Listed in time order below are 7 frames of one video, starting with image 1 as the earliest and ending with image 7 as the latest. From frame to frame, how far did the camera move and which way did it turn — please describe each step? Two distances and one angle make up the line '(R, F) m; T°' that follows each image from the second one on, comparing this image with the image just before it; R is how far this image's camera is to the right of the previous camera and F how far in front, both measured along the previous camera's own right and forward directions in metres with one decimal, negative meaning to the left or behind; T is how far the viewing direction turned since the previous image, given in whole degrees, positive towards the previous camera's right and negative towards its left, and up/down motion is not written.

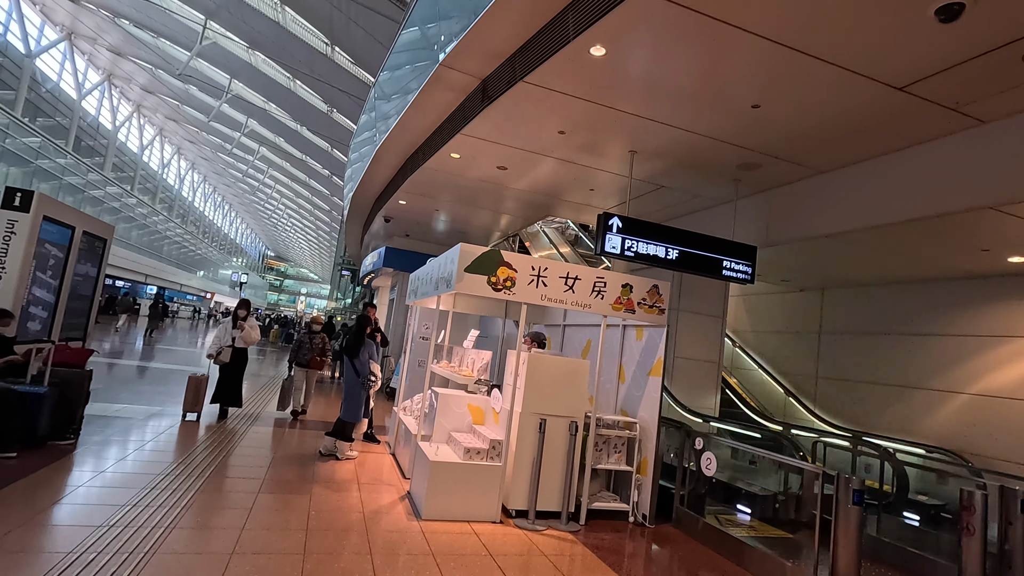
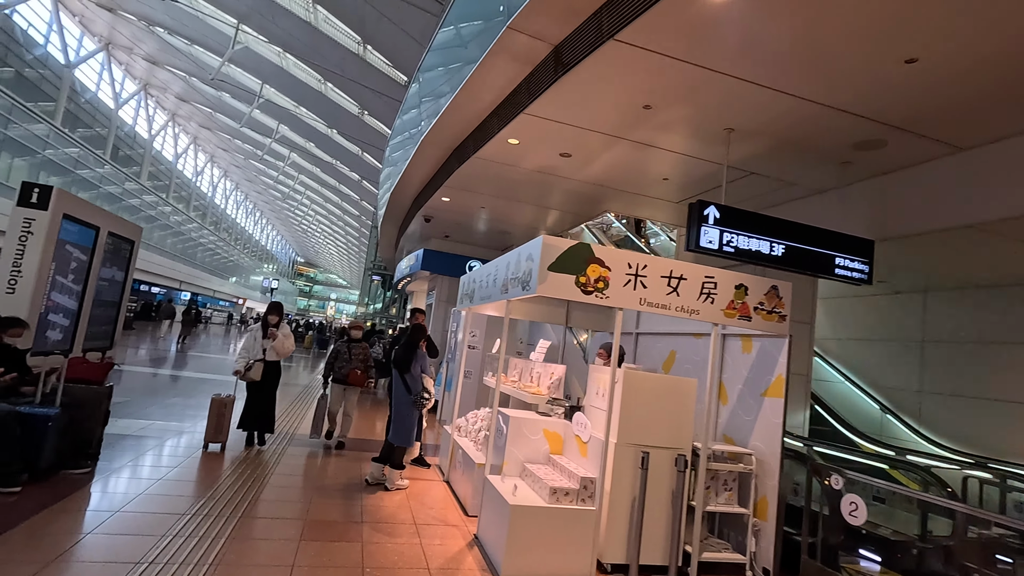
(-0.4, +0.8) m; -3°
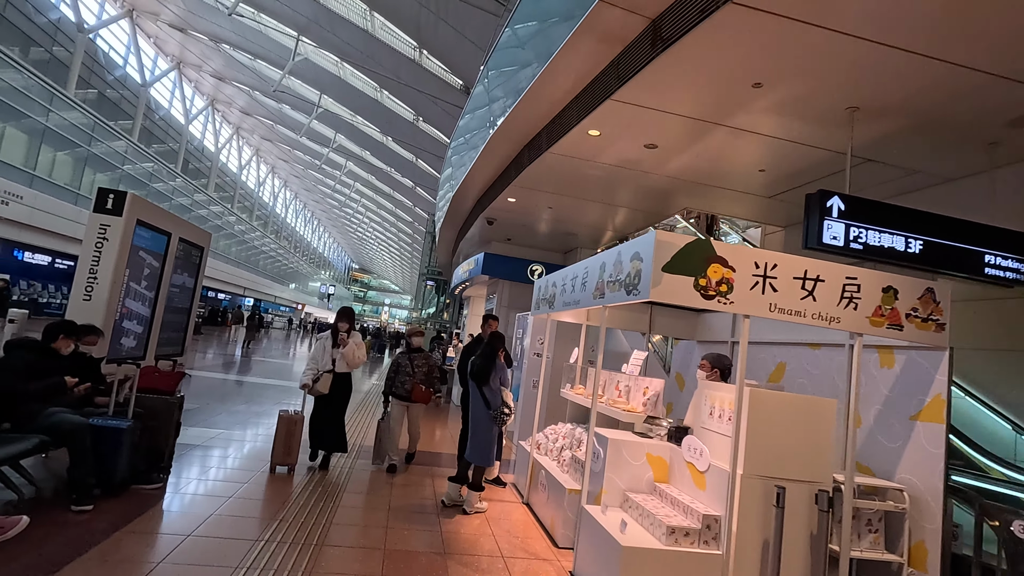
(-0.3, +0.4) m; -5°
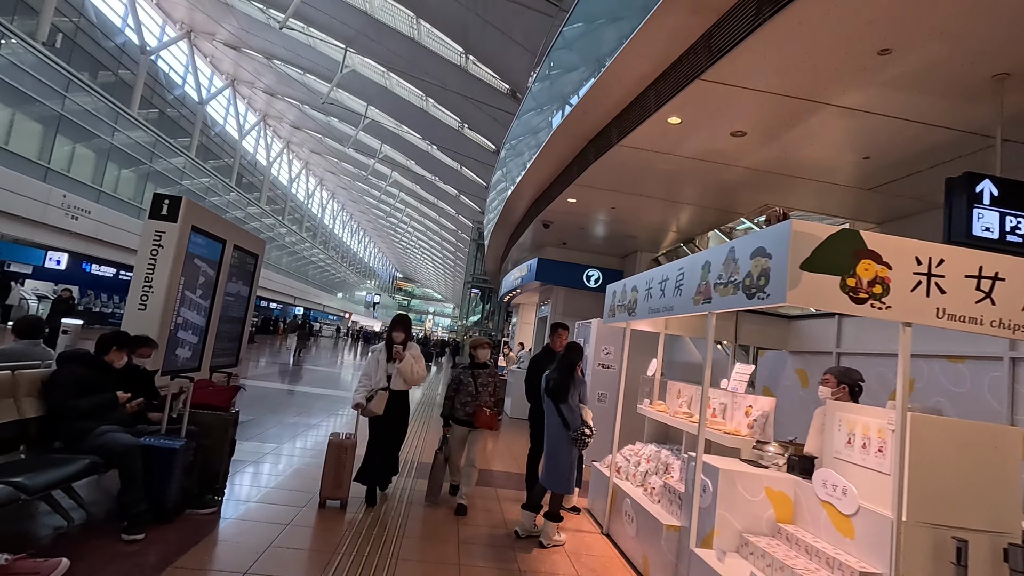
(-0.3, +0.4) m; -4°
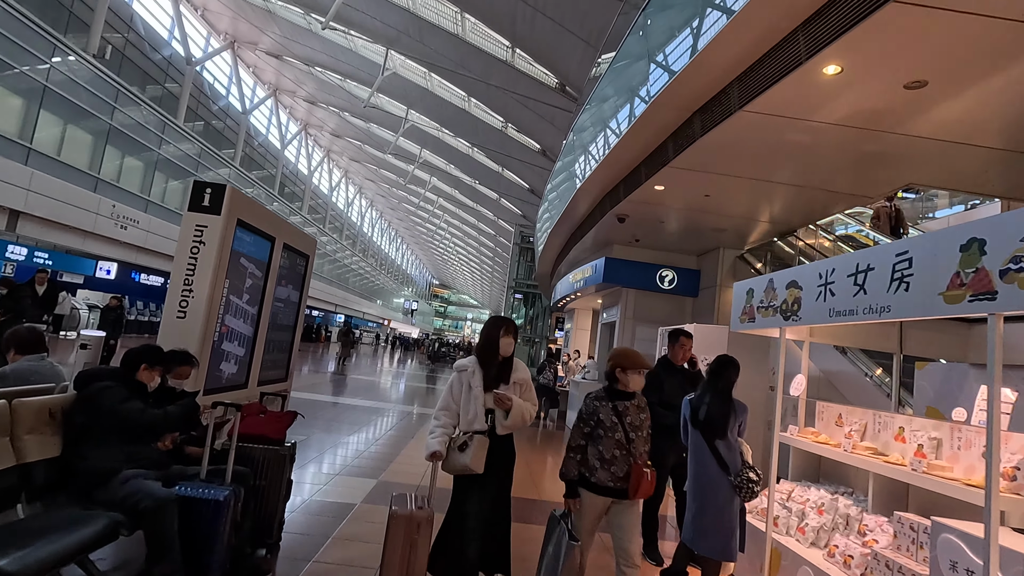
(-0.6, +0.9) m; -4°
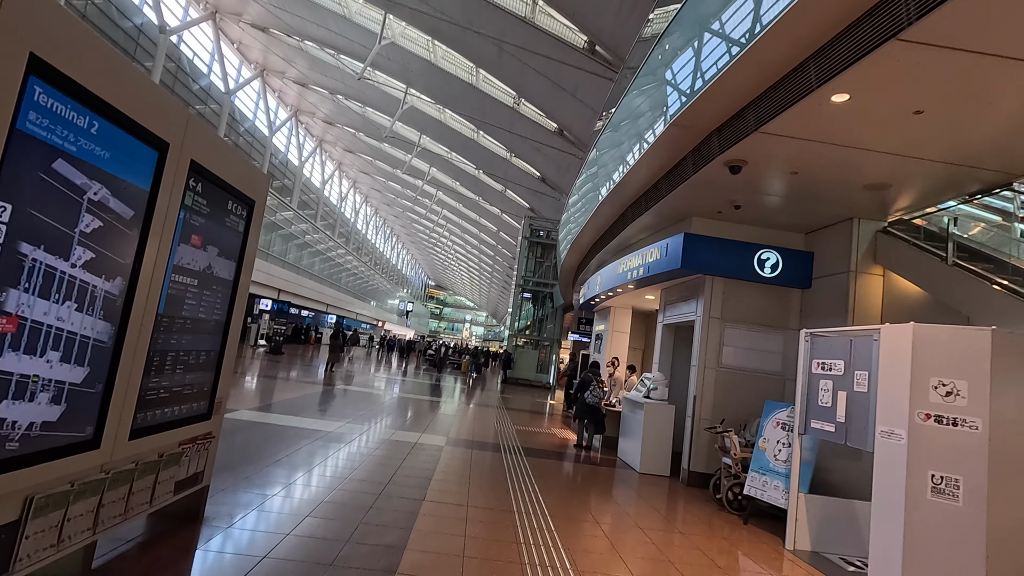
(-0.7, +2.6) m; +1°
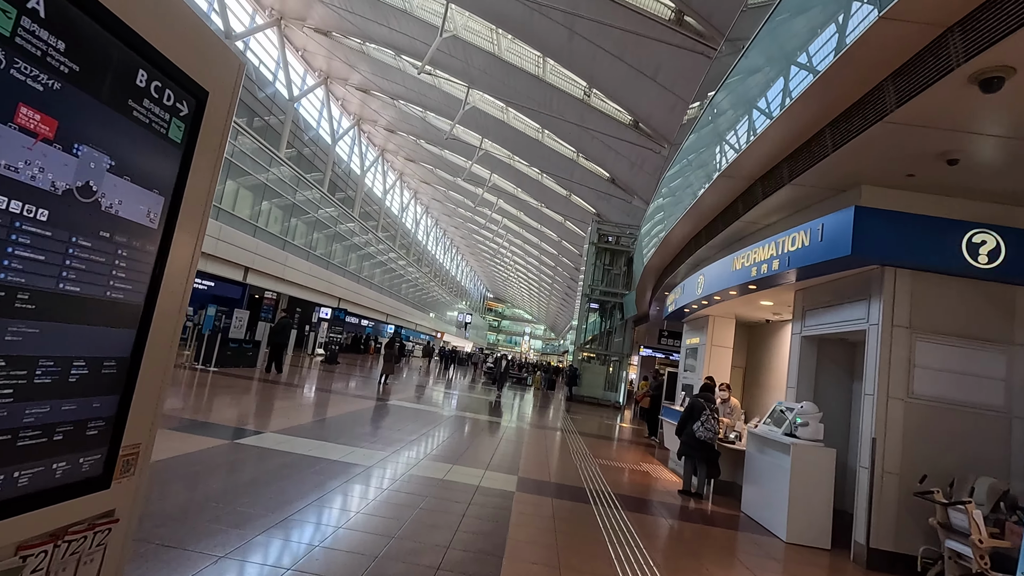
(-0.4, +1.8) m; -6°
